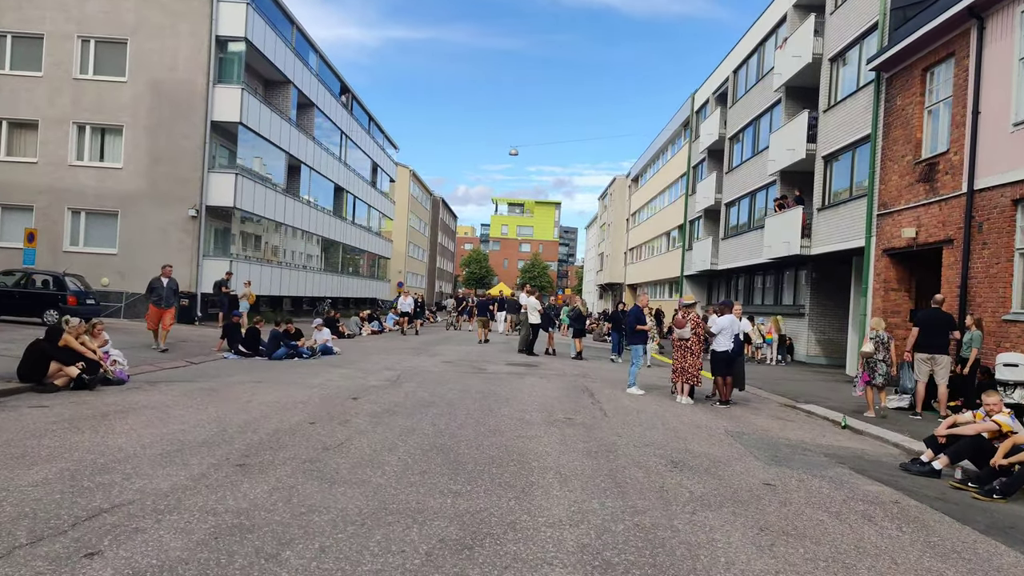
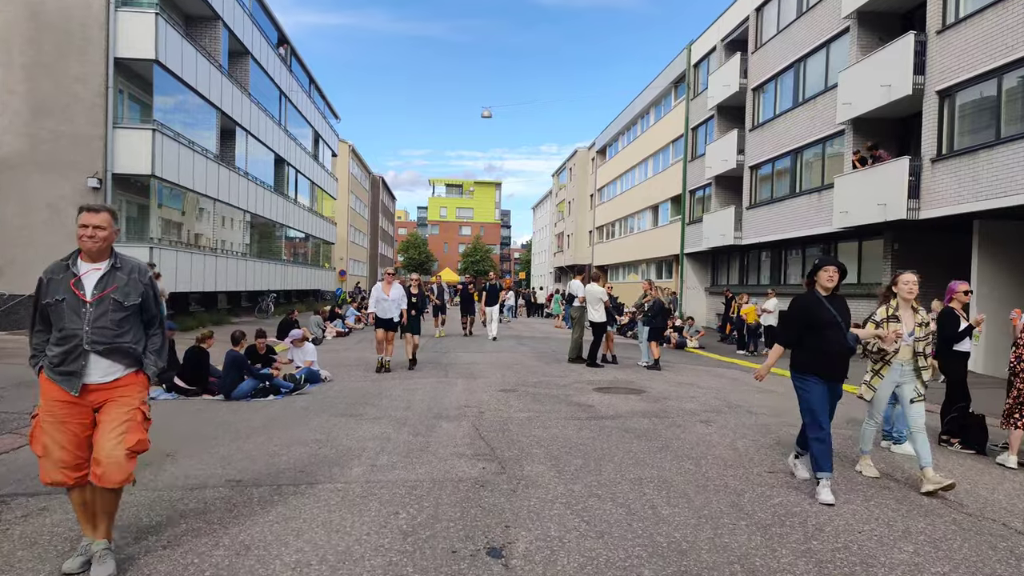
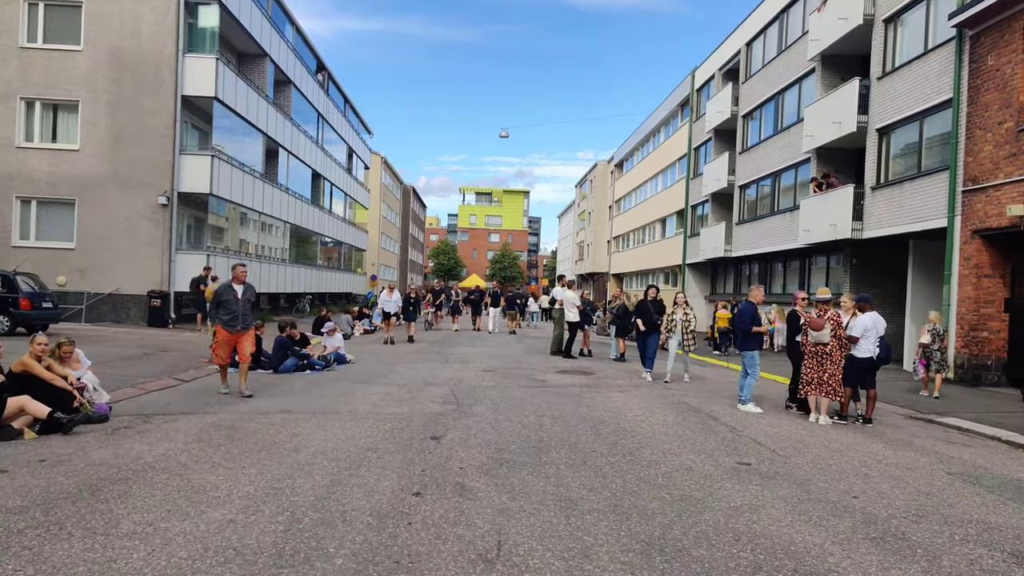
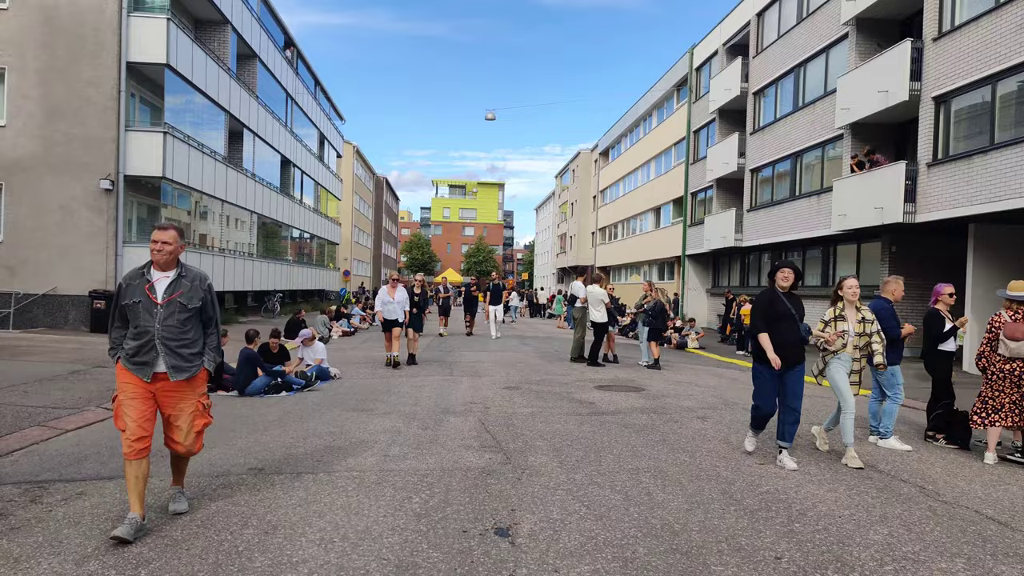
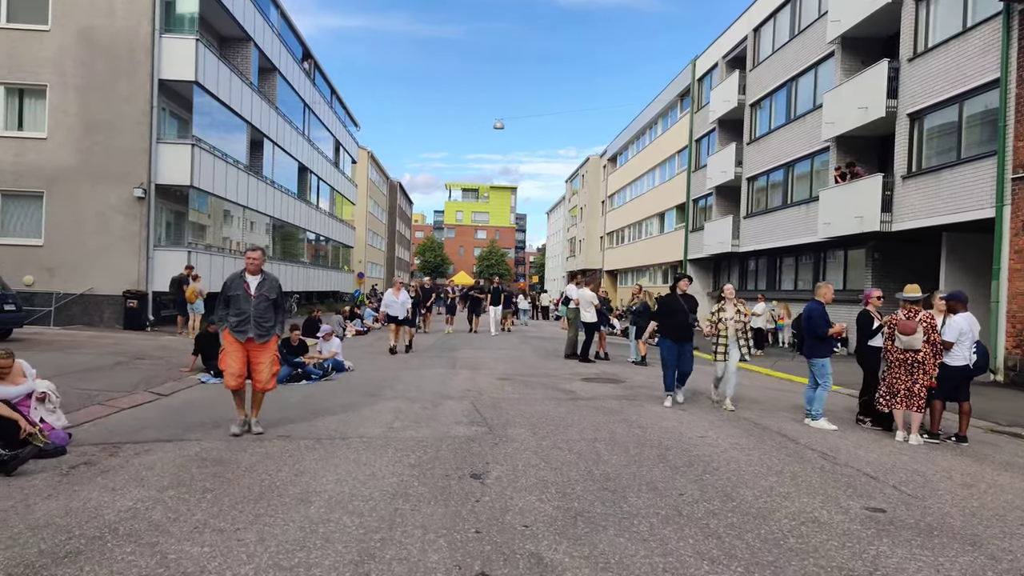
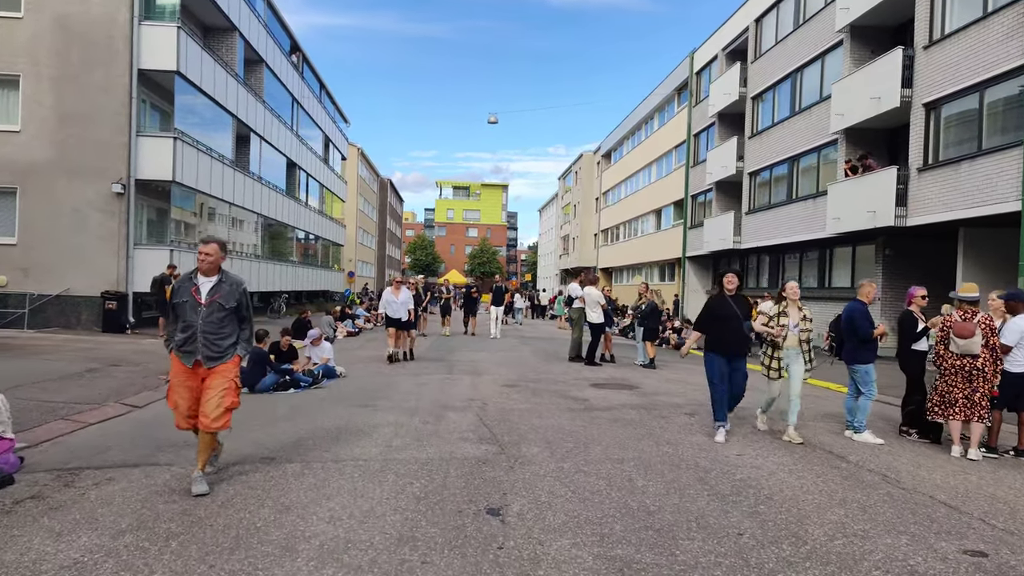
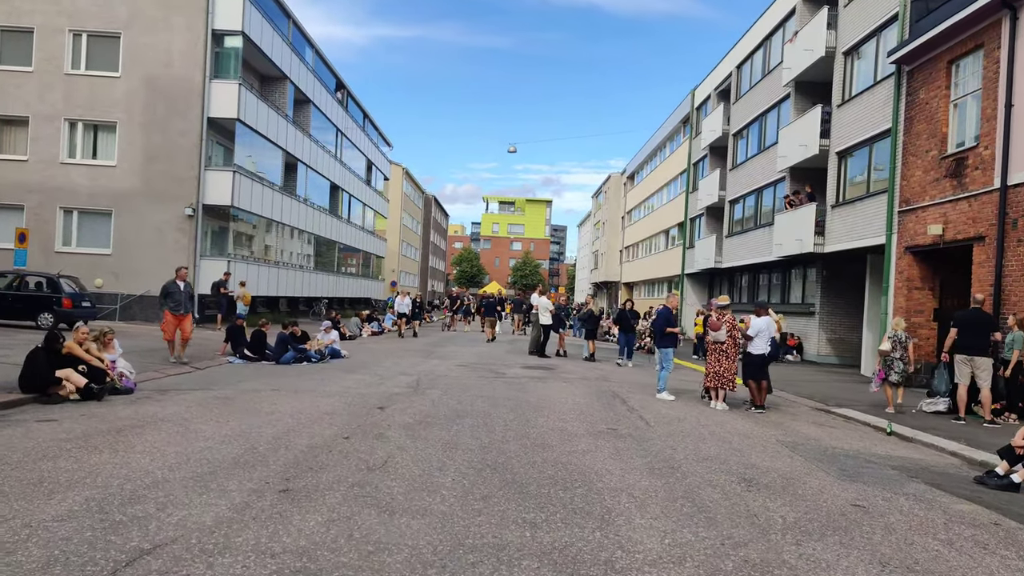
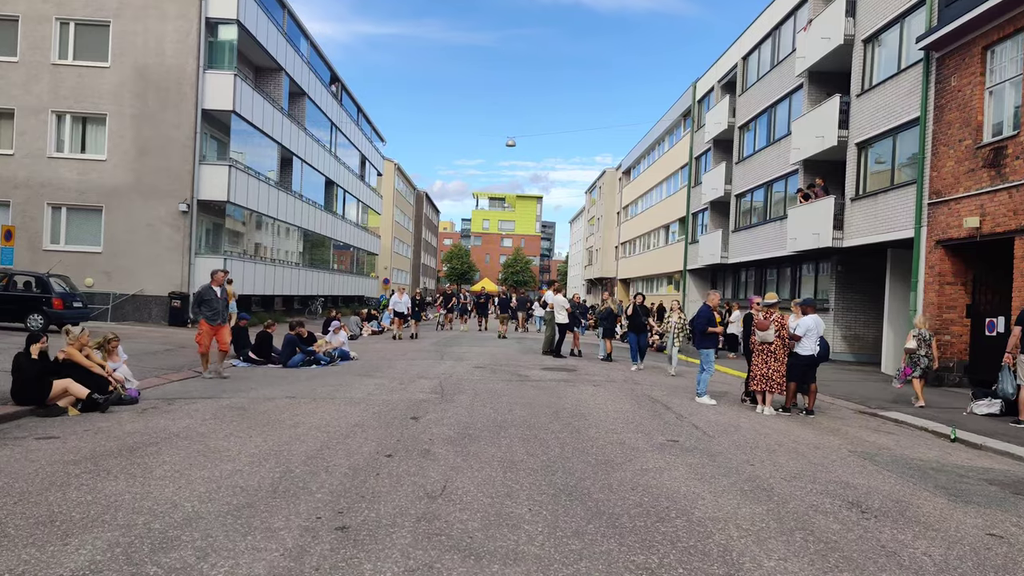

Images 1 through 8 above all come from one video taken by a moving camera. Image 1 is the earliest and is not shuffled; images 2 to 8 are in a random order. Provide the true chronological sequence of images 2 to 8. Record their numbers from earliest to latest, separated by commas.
7, 8, 3, 5, 6, 4, 2
